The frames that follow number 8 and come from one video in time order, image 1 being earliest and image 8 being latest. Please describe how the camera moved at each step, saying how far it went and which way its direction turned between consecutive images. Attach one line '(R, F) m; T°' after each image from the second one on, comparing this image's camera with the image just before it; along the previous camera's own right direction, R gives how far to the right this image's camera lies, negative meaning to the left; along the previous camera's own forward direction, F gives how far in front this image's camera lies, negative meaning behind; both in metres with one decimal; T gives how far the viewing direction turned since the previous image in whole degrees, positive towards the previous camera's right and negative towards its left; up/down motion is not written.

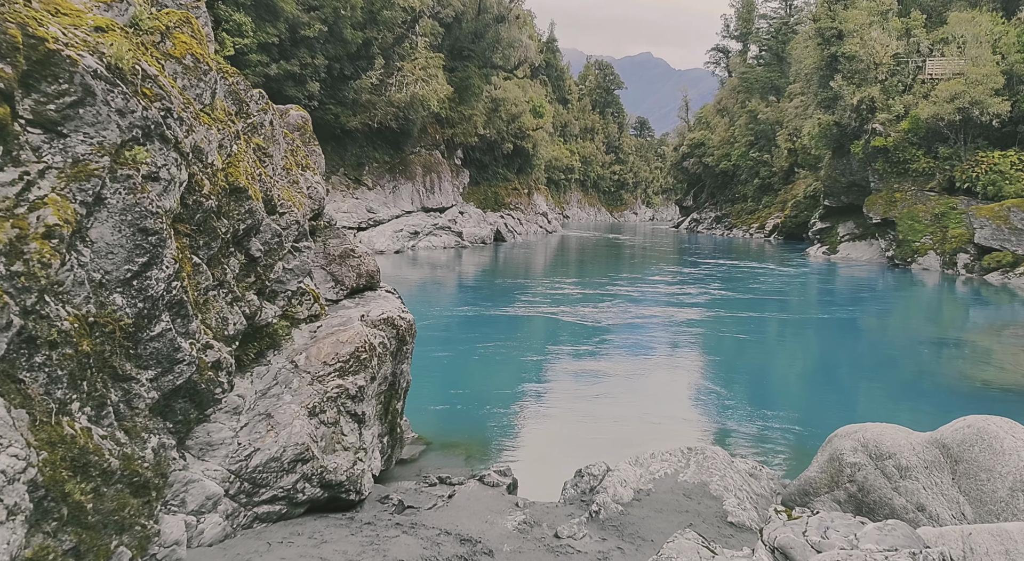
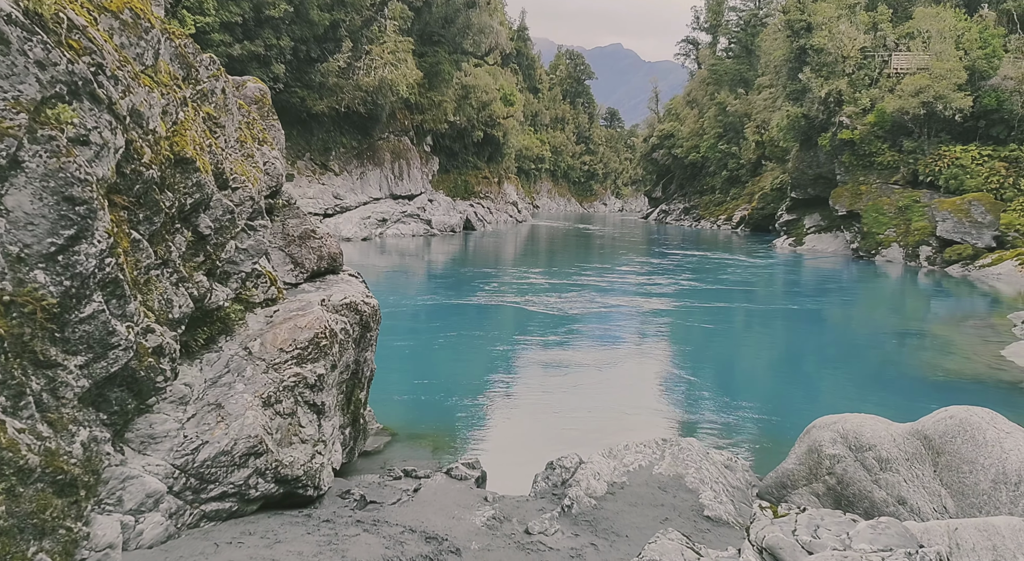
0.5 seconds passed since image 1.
(0.0, +0.3) m; +2°
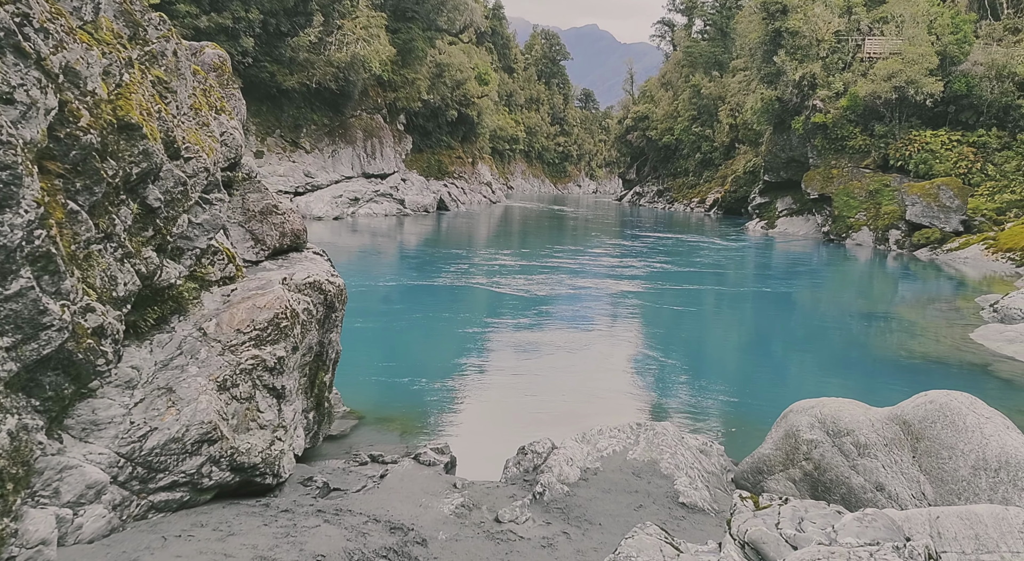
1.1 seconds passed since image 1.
(0.0, +0.2) m; +2°
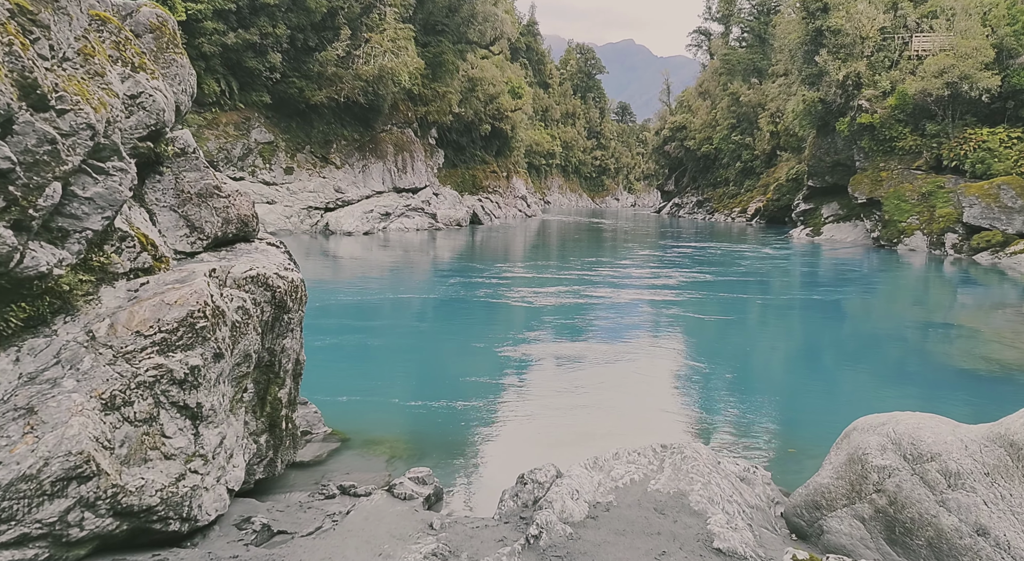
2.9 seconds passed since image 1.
(+0.3, +1.1) m; -3°
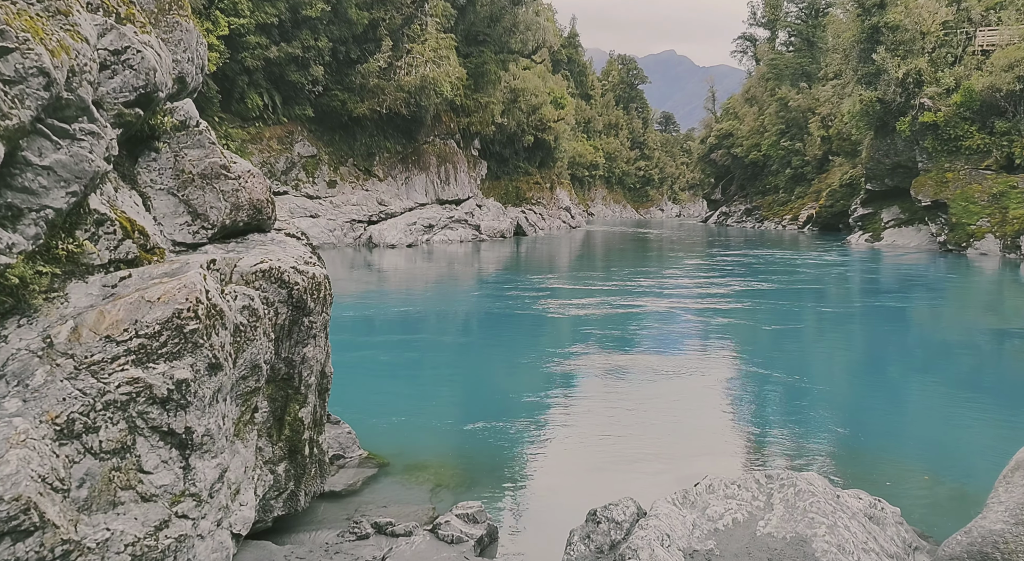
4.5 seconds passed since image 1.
(-0.1, +0.9) m; -3°
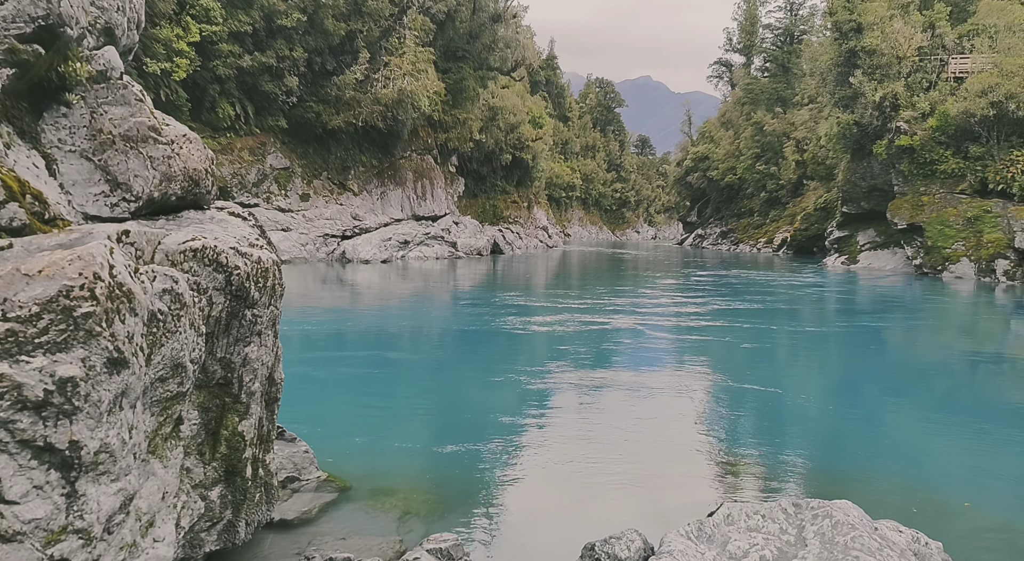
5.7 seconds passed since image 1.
(0.0, +0.6) m; +2°
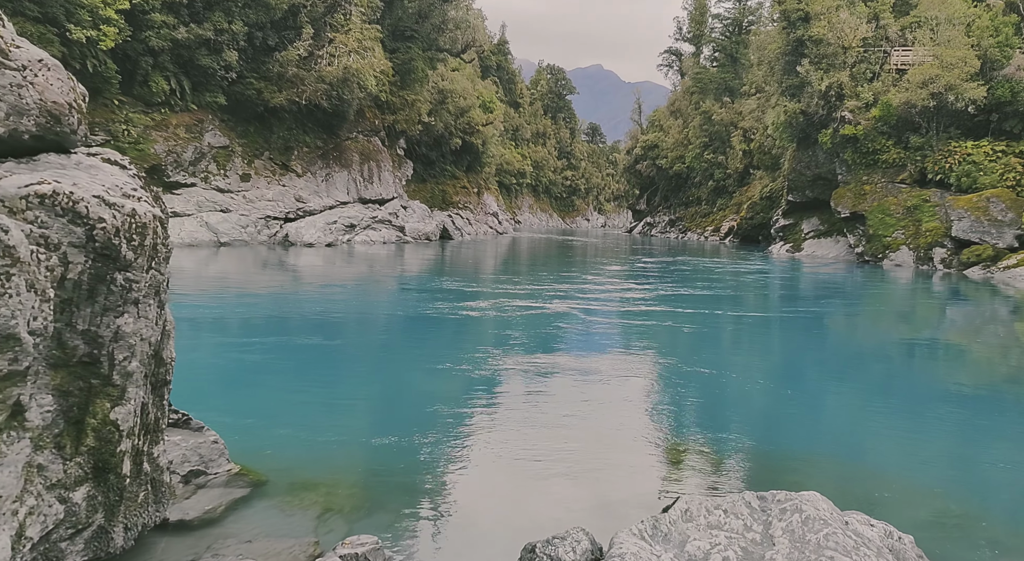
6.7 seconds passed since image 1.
(+0.1, +0.5) m; +4°
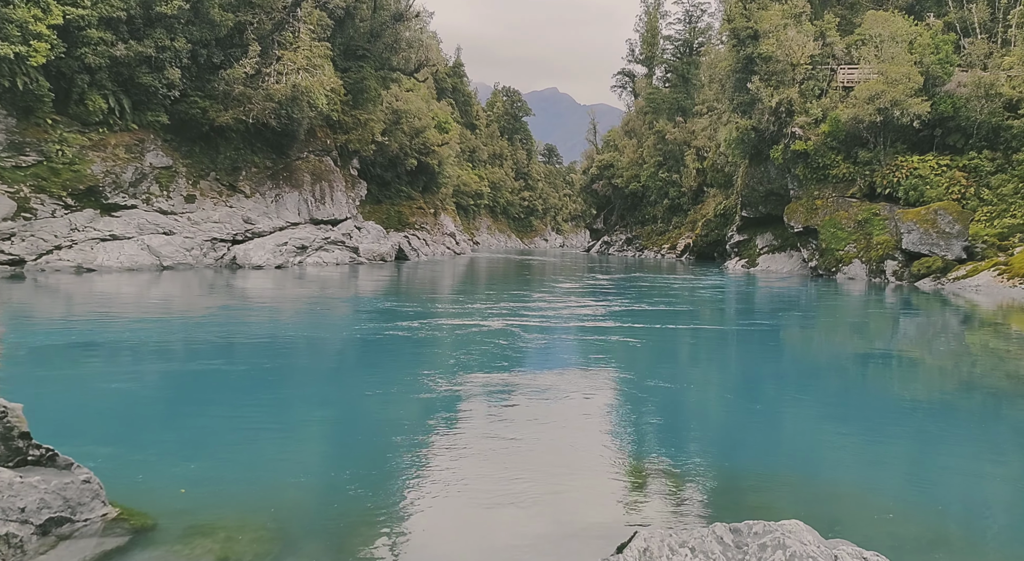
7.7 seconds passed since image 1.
(+0.1, +0.5) m; +3°
